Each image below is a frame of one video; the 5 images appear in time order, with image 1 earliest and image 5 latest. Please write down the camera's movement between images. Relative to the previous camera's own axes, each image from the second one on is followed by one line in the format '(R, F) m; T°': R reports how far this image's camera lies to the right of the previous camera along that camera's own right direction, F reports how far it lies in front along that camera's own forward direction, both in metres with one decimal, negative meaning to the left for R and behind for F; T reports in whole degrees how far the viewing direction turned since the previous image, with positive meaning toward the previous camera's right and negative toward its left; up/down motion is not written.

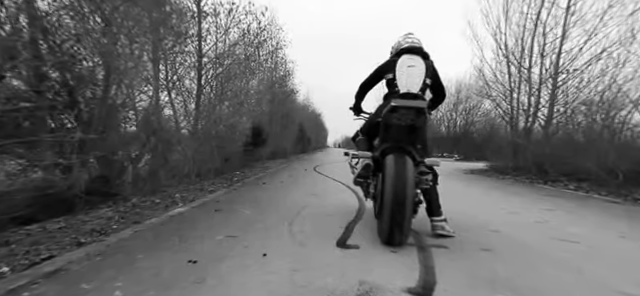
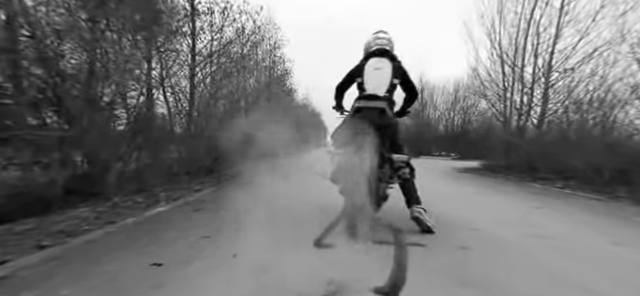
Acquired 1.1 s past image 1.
(+0.2, +0.1) m; +1°
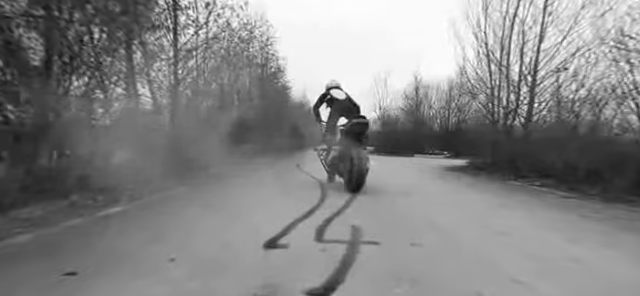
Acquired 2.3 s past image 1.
(+0.4, +0.1) m; +1°
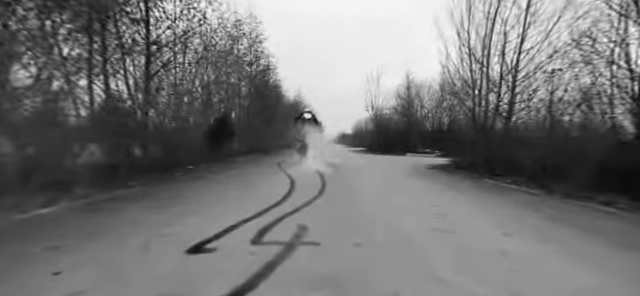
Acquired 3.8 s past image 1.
(+0.6, +0.2) m; +2°
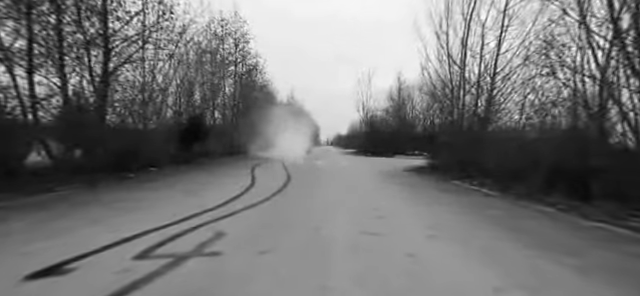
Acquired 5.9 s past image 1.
(+0.8, +0.5) m; +2°
